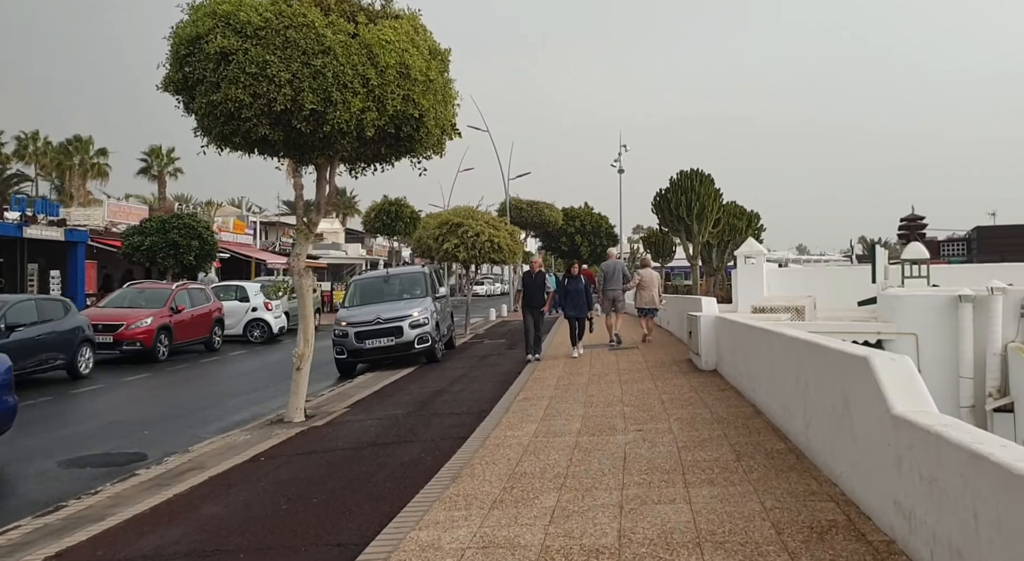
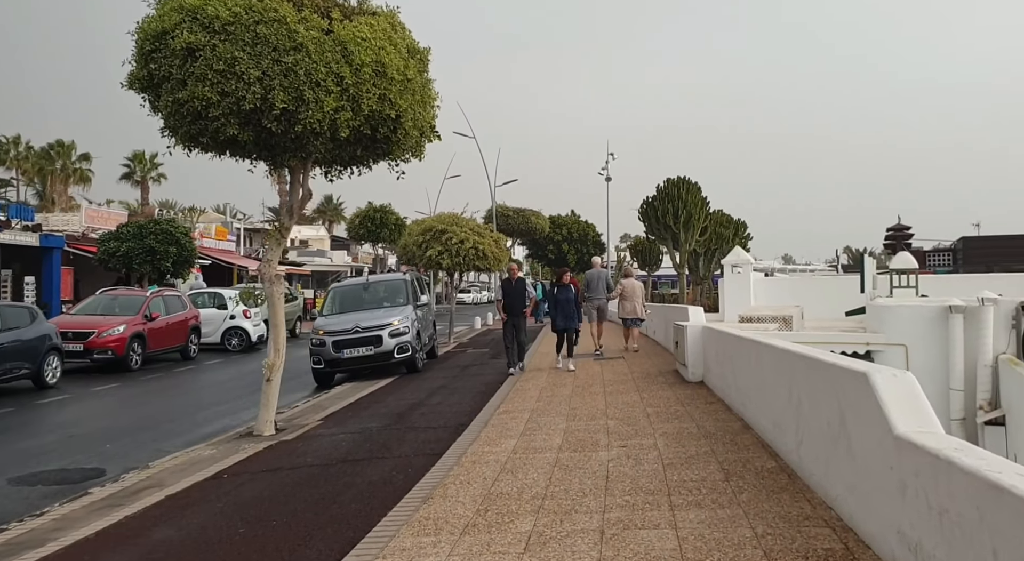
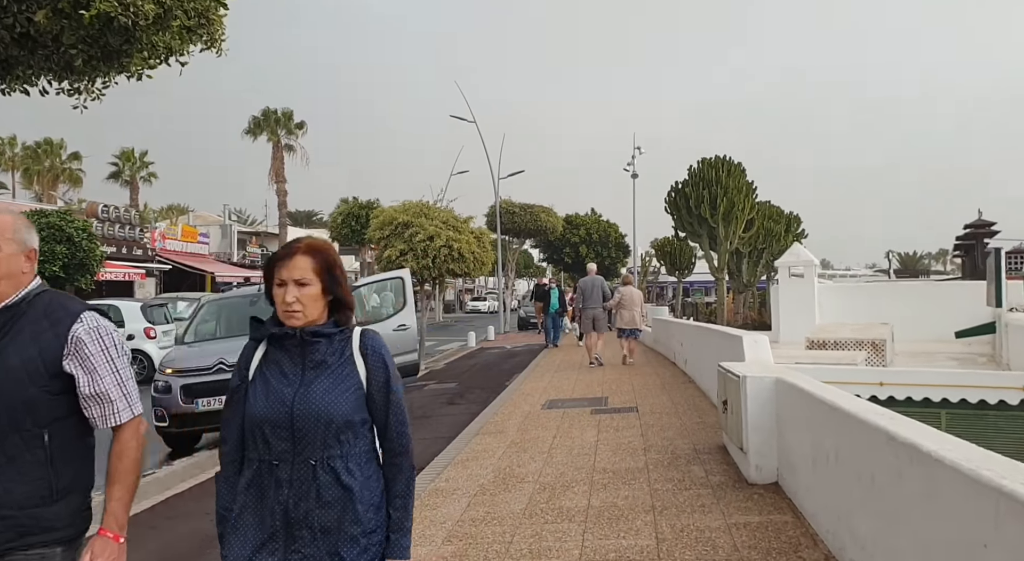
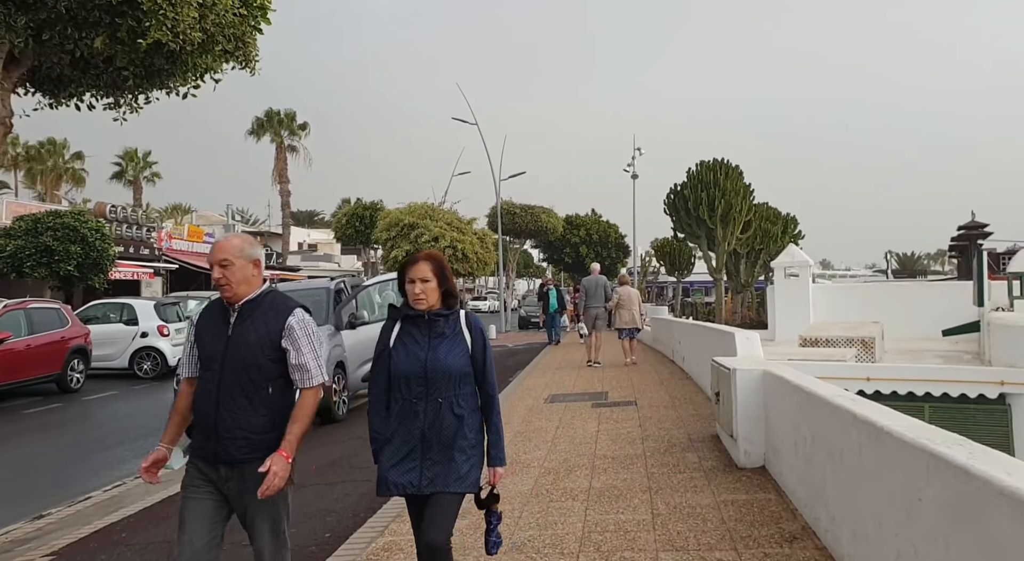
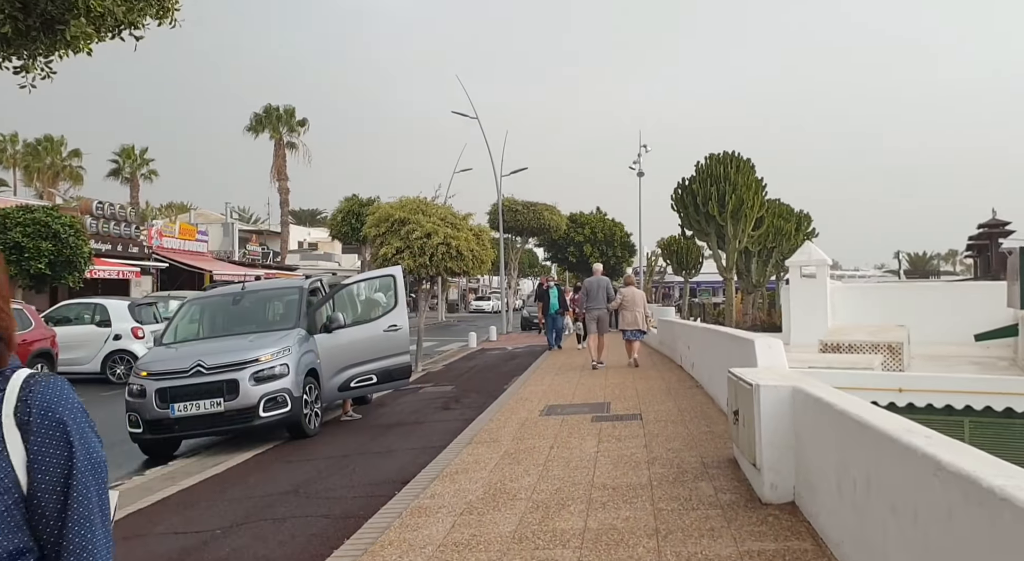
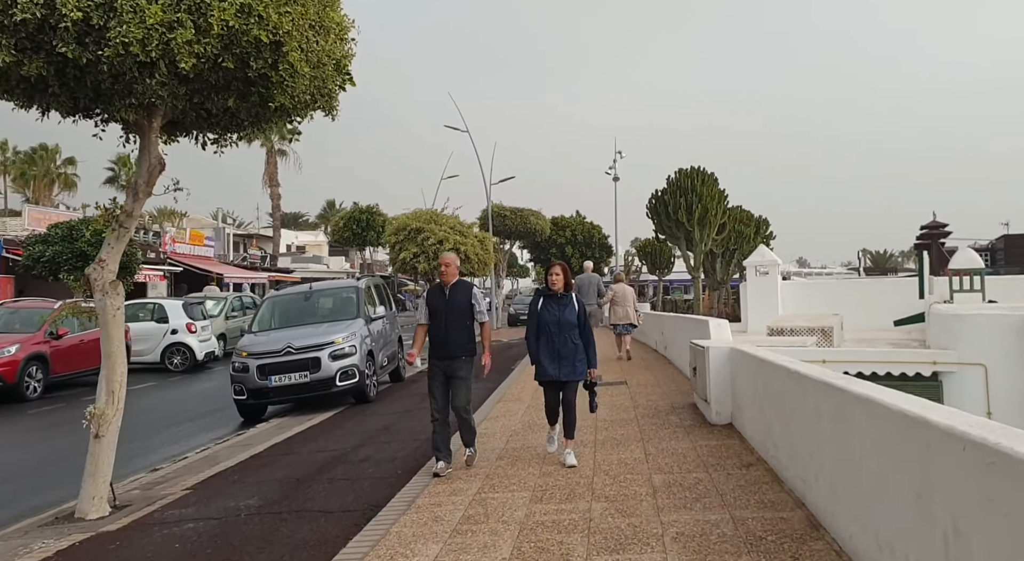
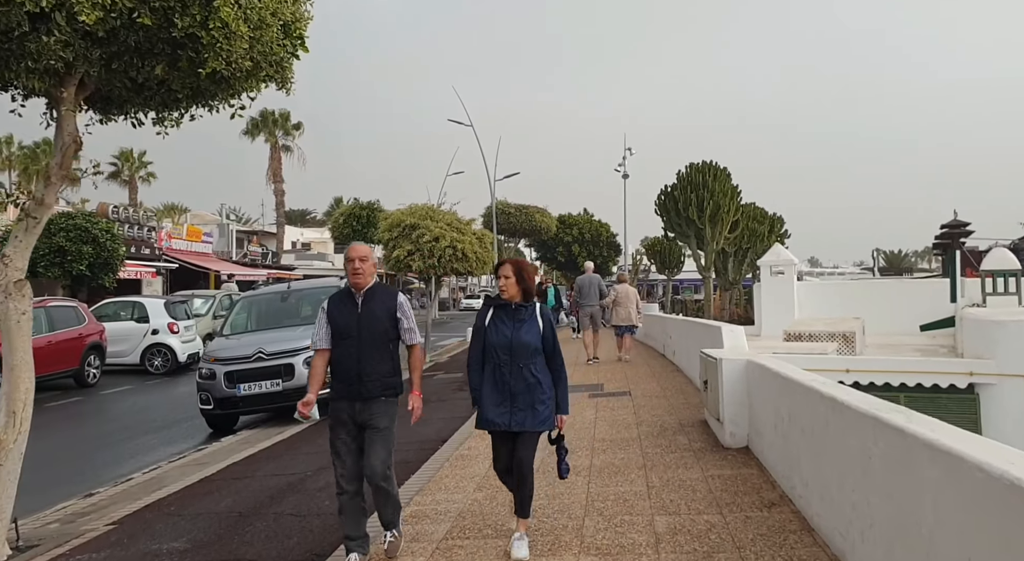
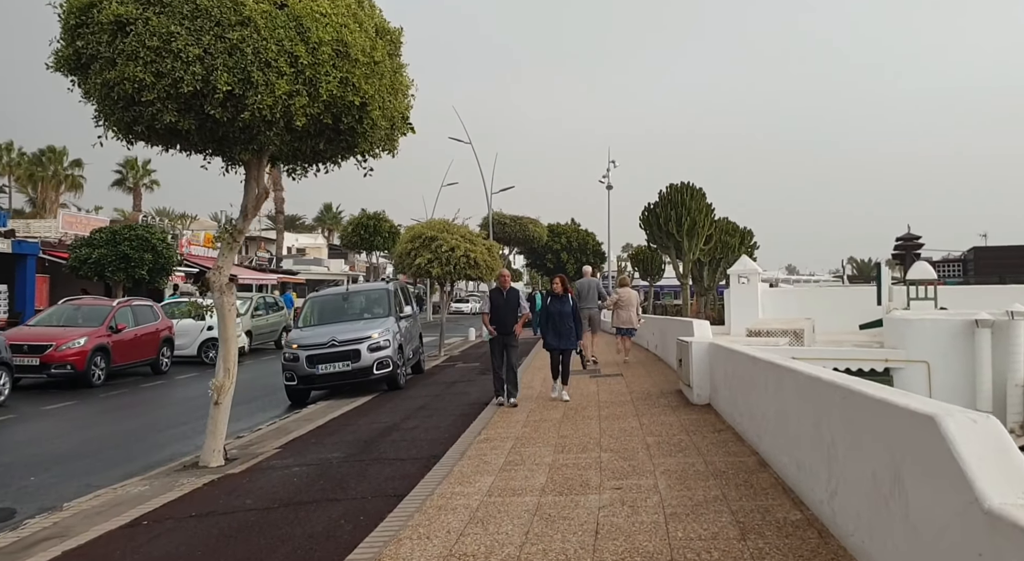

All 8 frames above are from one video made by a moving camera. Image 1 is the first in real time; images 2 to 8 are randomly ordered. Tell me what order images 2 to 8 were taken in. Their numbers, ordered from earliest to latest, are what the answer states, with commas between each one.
2, 8, 6, 7, 4, 3, 5
